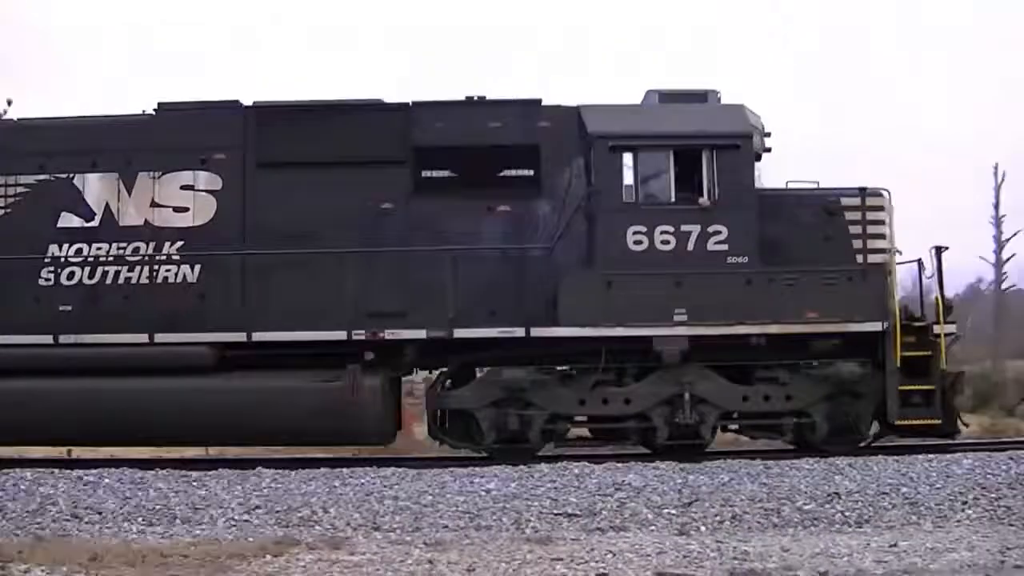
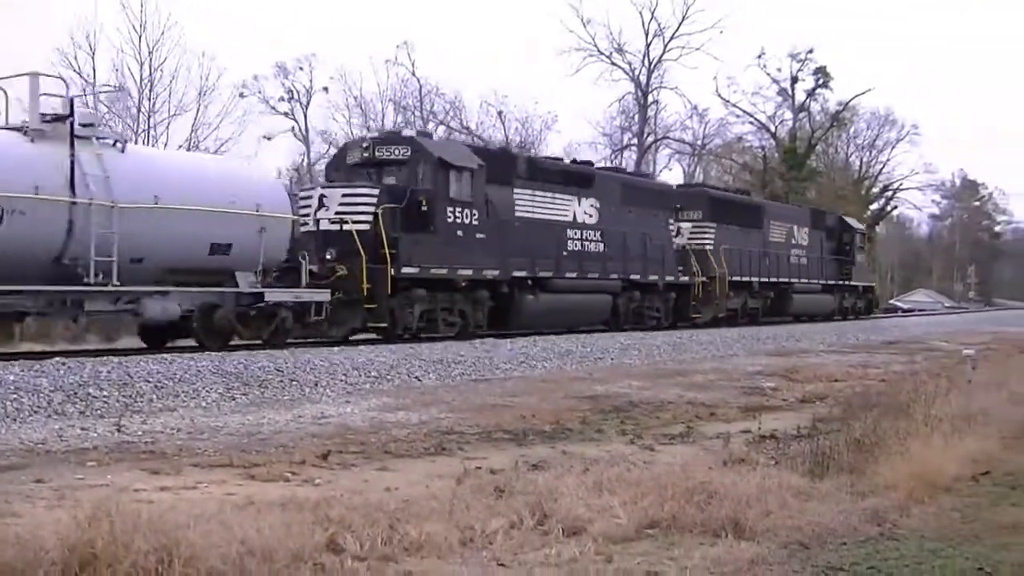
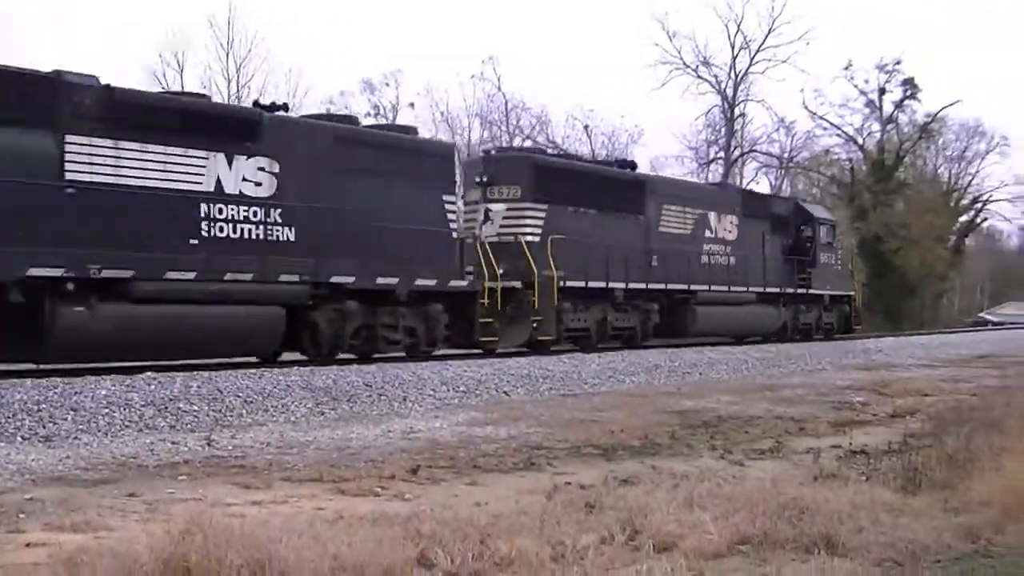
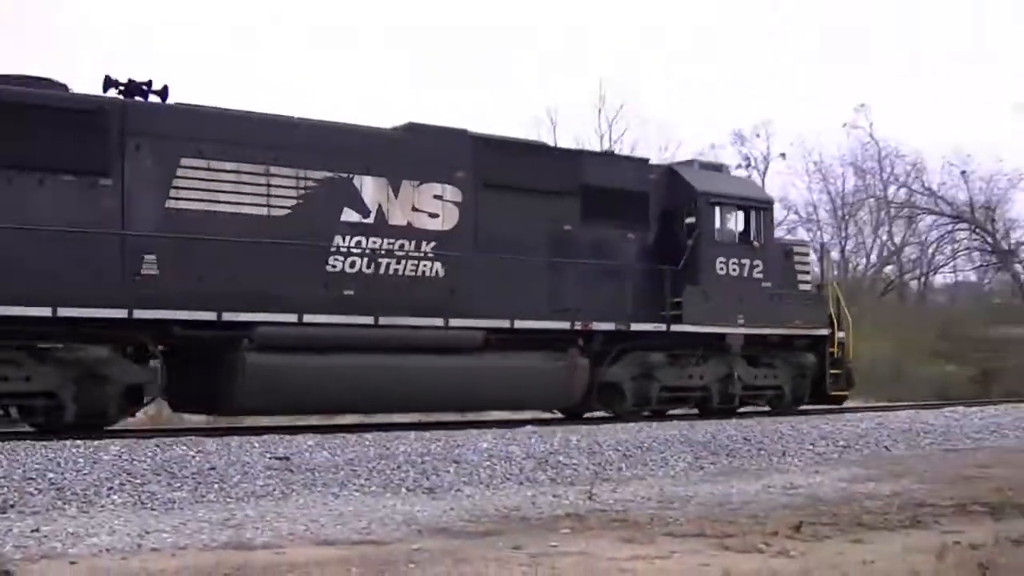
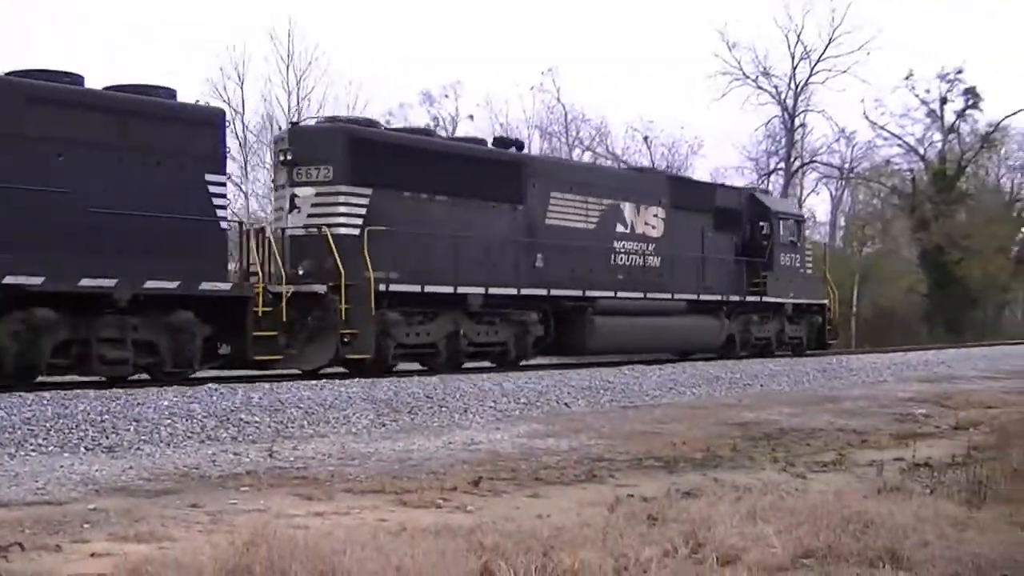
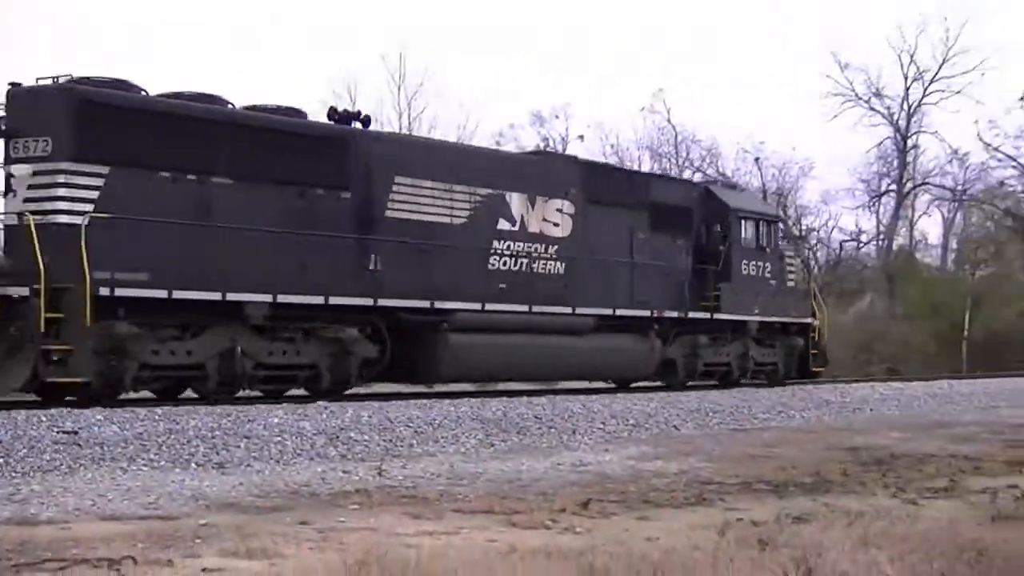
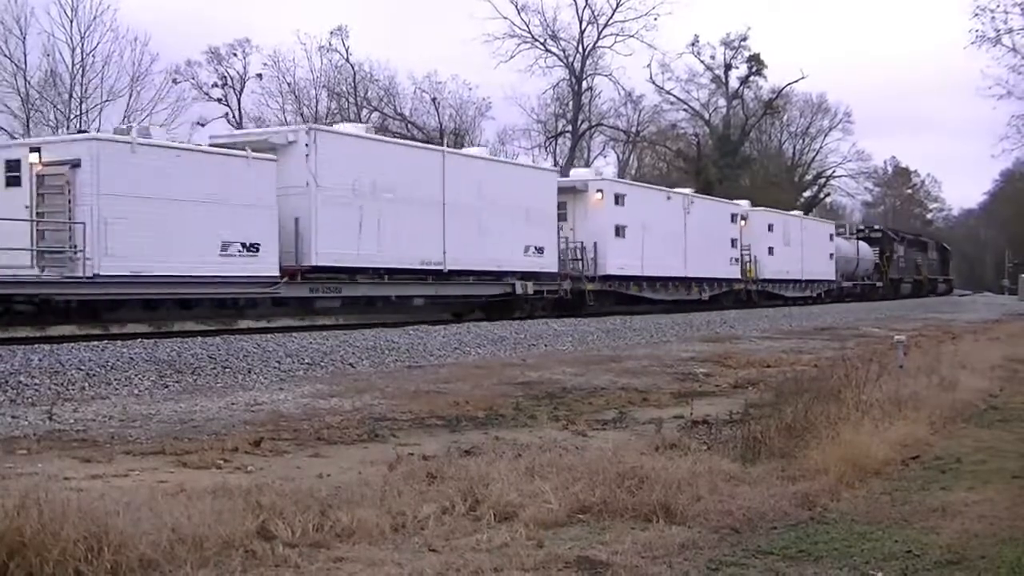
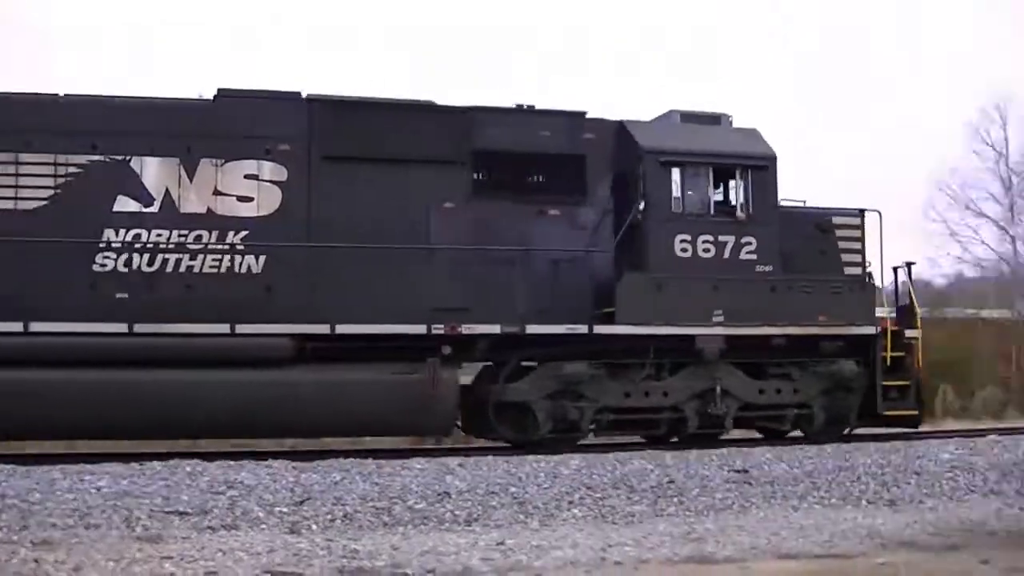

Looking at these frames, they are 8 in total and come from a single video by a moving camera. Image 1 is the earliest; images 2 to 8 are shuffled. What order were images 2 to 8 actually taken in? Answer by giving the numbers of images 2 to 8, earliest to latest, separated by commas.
8, 4, 6, 5, 3, 2, 7
